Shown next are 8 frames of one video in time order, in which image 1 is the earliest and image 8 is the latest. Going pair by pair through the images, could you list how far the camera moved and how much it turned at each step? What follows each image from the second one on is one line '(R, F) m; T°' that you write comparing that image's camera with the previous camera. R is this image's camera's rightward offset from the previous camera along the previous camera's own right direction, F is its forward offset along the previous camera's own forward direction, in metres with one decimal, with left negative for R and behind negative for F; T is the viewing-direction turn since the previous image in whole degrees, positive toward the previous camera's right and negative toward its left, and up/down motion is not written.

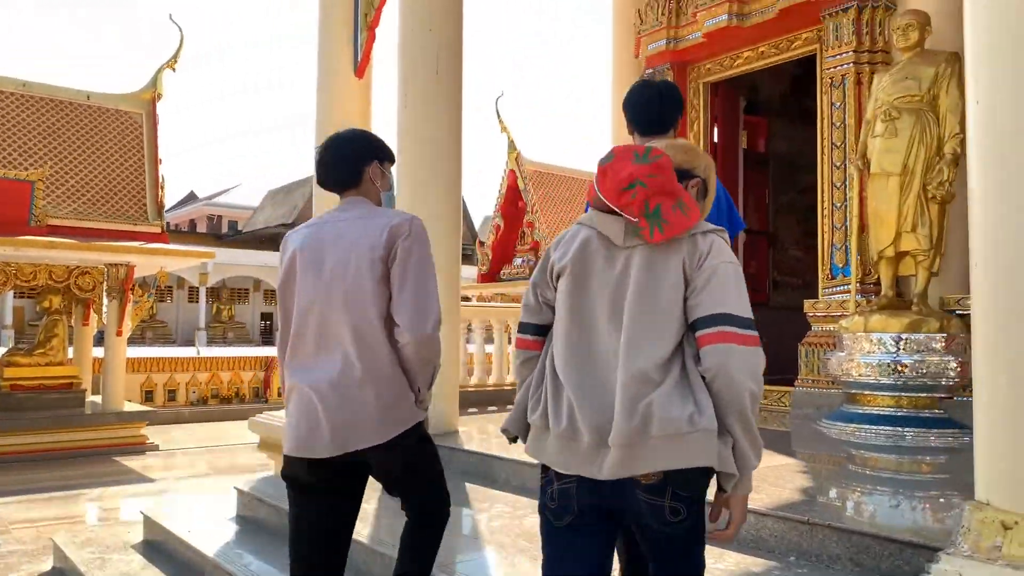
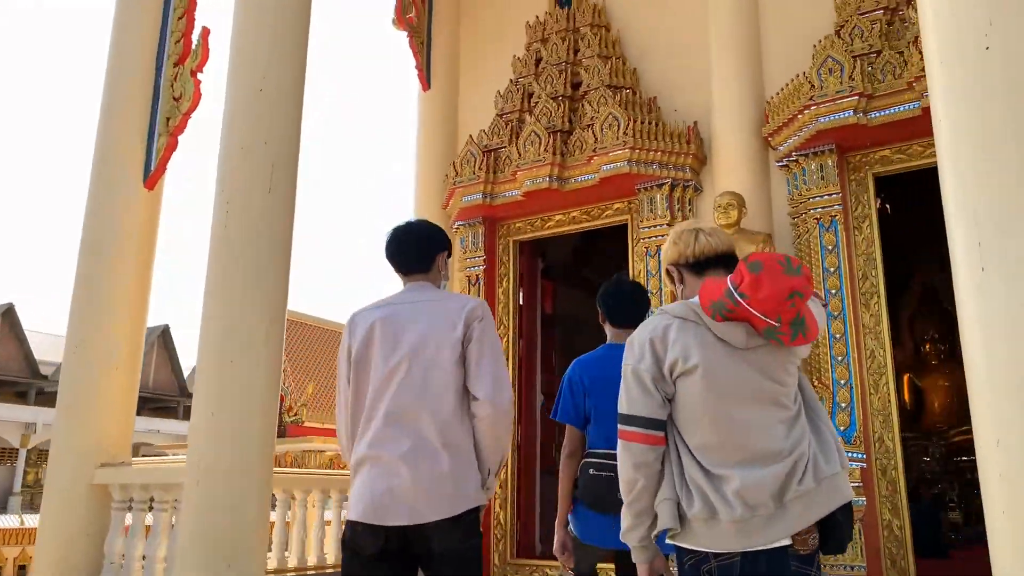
(-0.5, +0.6) m; +20°
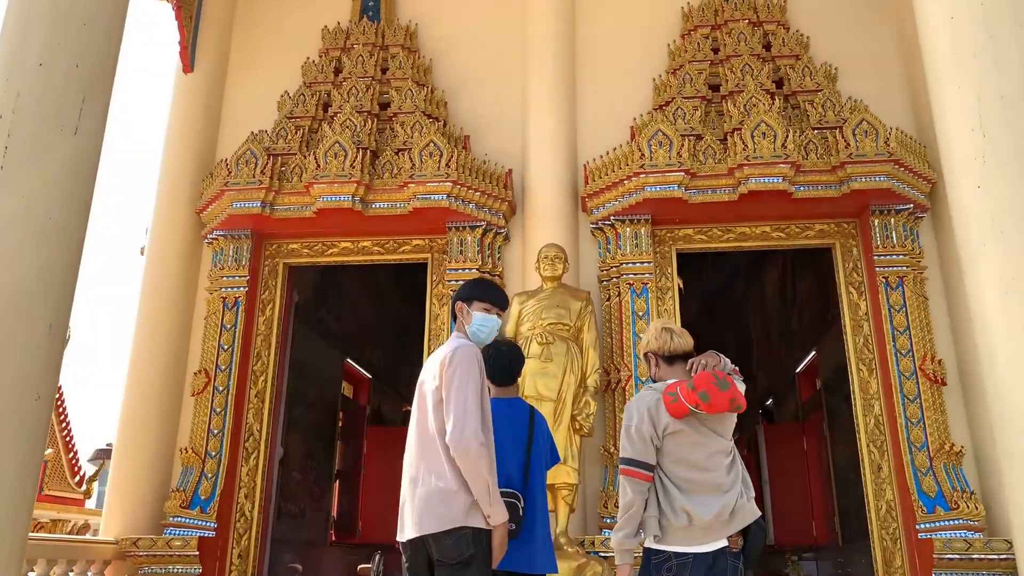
(-0.8, +0.7) m; +25°
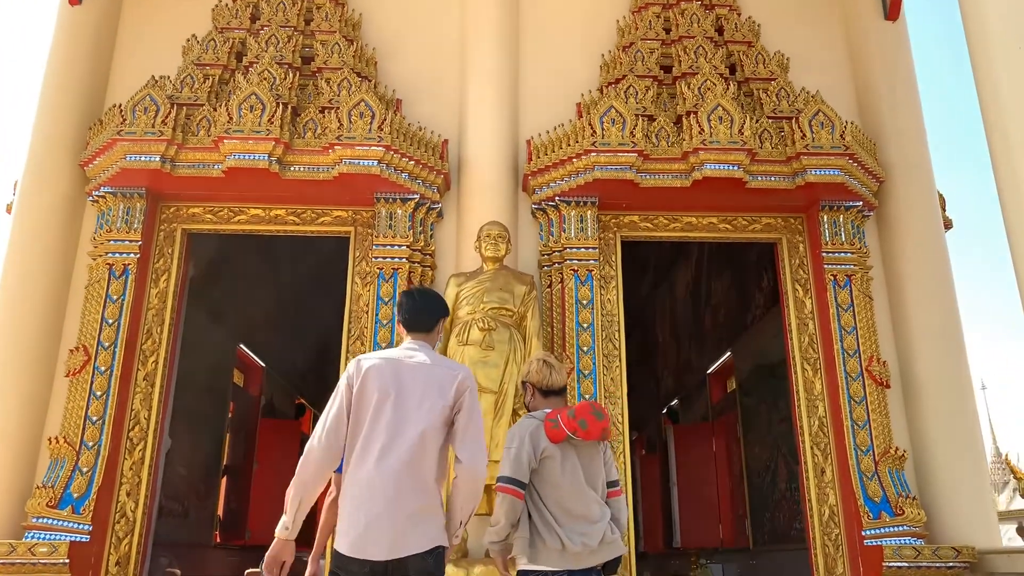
(-0.2, +0.4) m; +8°
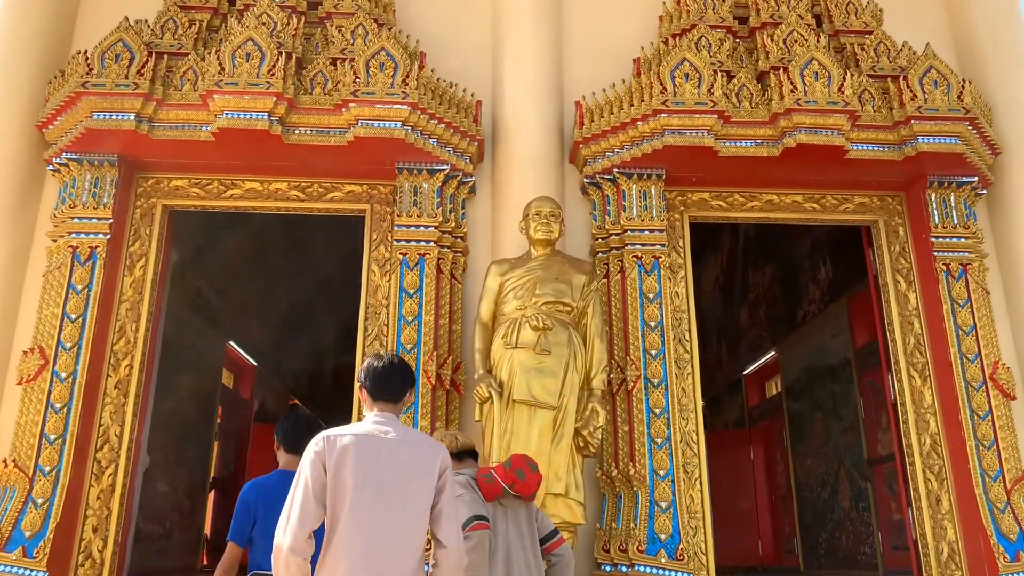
(-0.3, +0.7) m; +1°
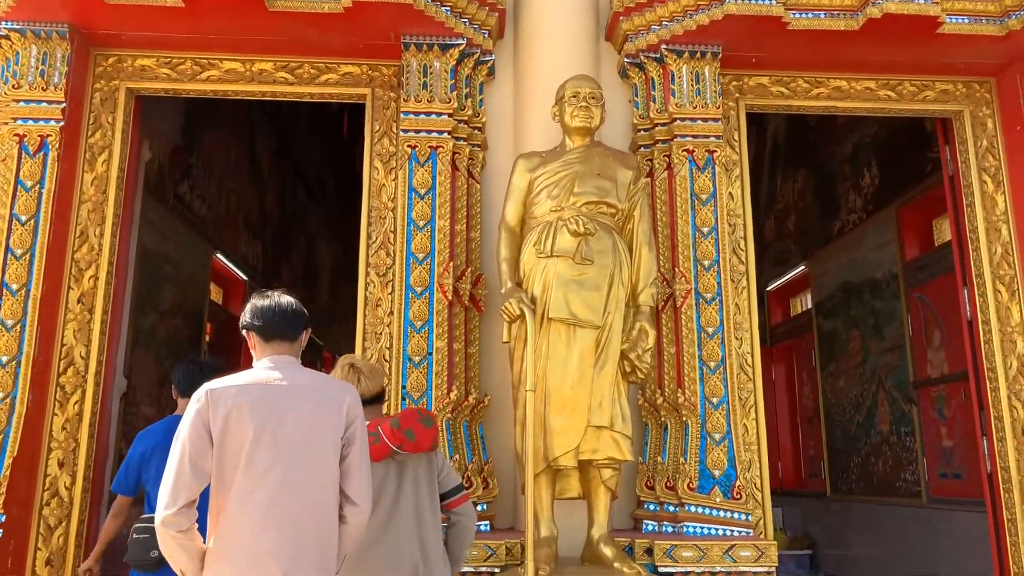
(-0.1, +0.5) m; 0°
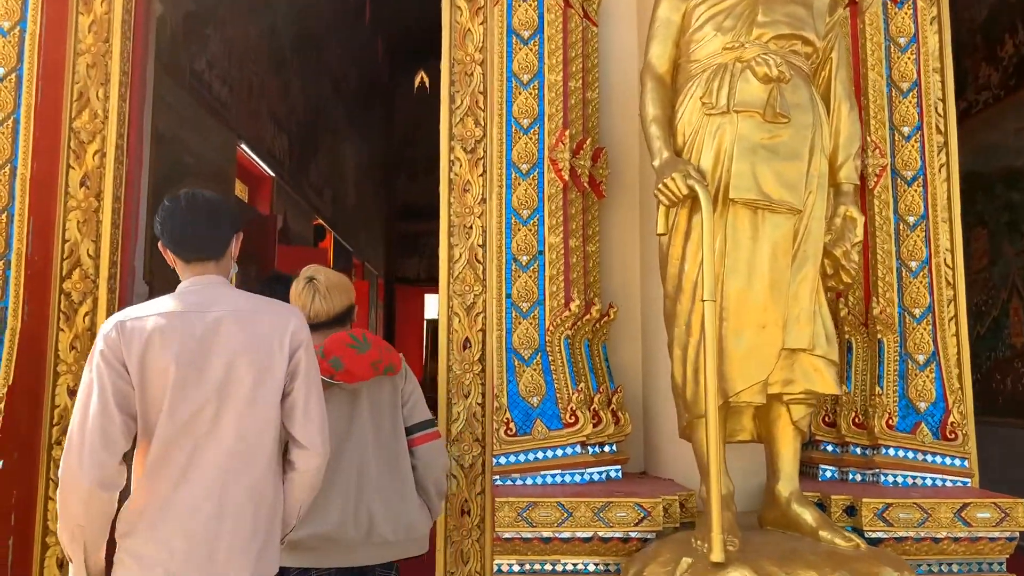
(-0.3, +0.6) m; -1°
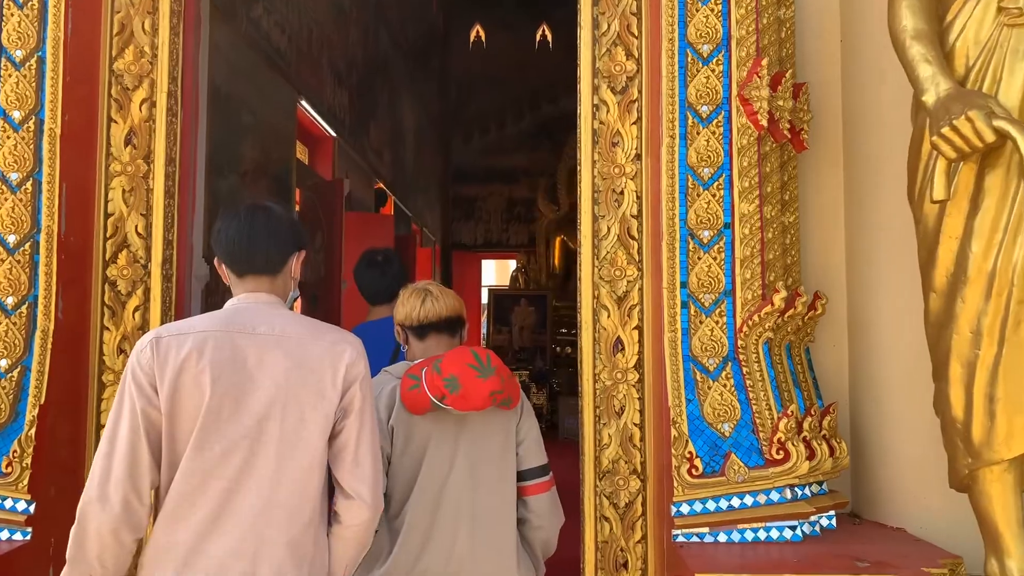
(-0.2, +0.5) m; -3°
